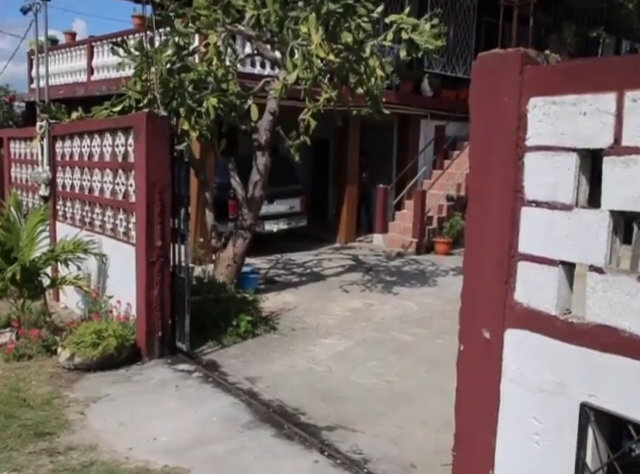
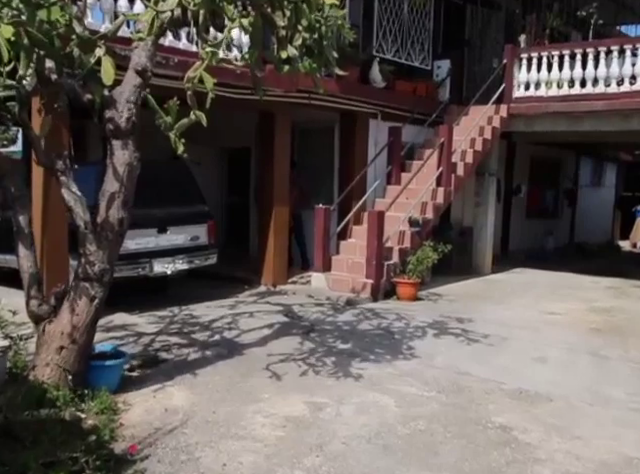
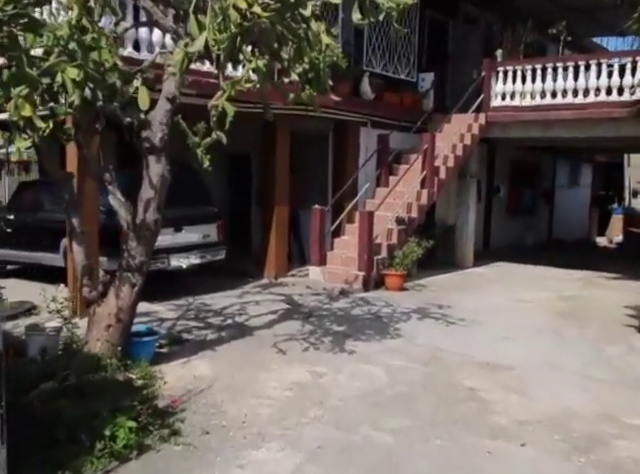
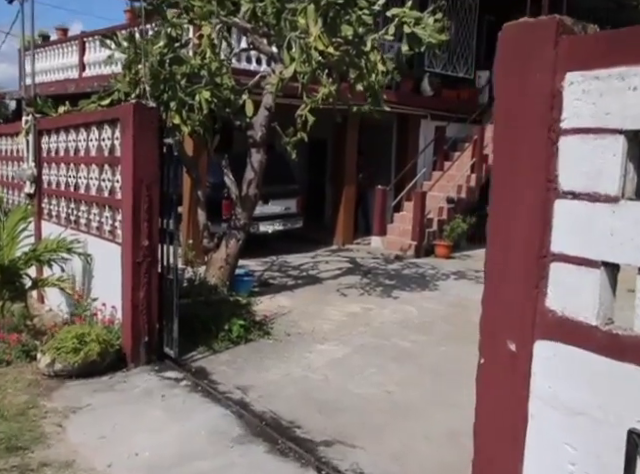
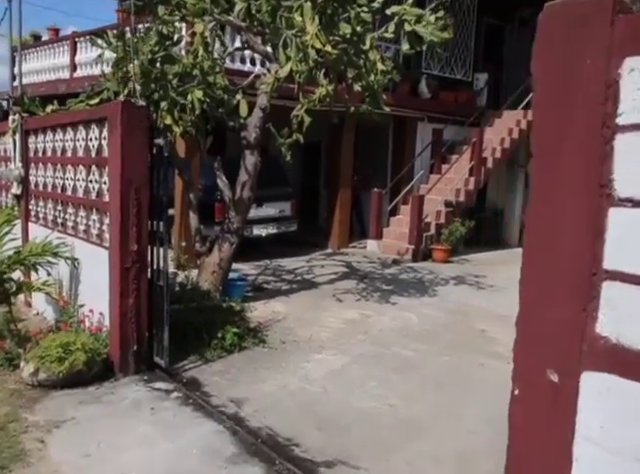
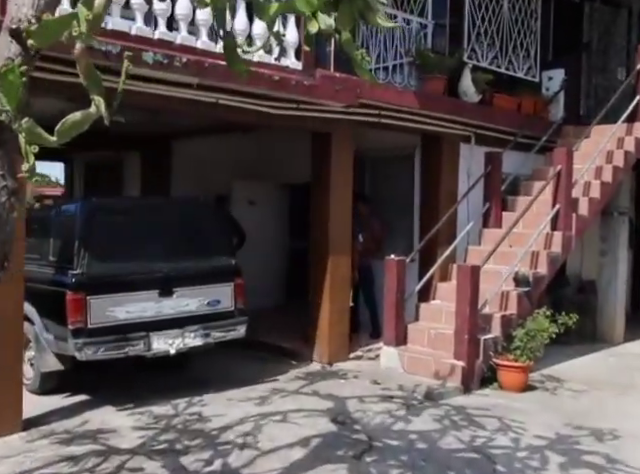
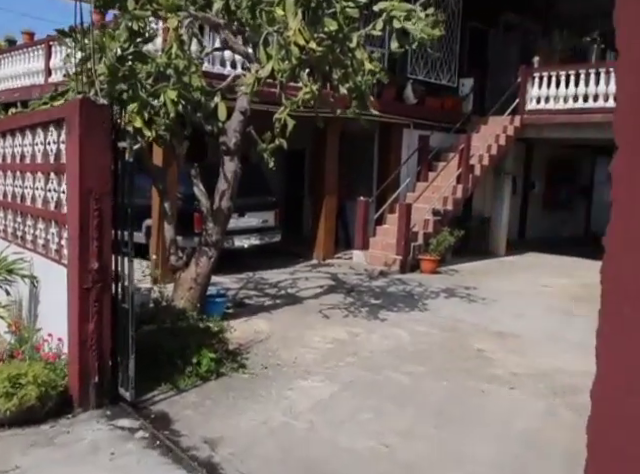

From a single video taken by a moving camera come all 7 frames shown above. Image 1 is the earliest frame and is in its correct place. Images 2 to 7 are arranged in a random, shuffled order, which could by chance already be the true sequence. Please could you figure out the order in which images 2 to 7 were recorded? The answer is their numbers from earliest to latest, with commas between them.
4, 5, 7, 3, 2, 6
